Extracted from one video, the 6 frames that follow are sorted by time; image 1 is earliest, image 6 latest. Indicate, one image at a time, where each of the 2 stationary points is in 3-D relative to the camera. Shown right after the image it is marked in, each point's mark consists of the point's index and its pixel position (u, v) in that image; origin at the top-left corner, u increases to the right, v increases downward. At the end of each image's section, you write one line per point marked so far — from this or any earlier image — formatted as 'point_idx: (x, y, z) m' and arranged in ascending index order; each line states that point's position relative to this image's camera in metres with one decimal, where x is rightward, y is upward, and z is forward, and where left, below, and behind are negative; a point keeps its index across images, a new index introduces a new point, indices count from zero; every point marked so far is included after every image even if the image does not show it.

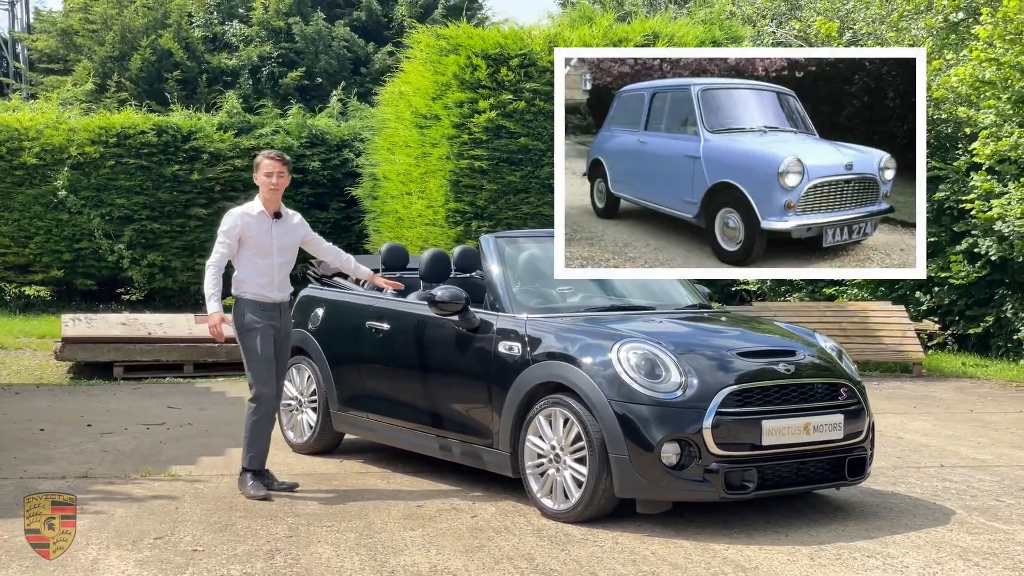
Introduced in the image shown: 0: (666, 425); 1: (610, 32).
0: (+0.5, -0.5, +4.9) m
1: (+0.8, +2.2, +11.5) m
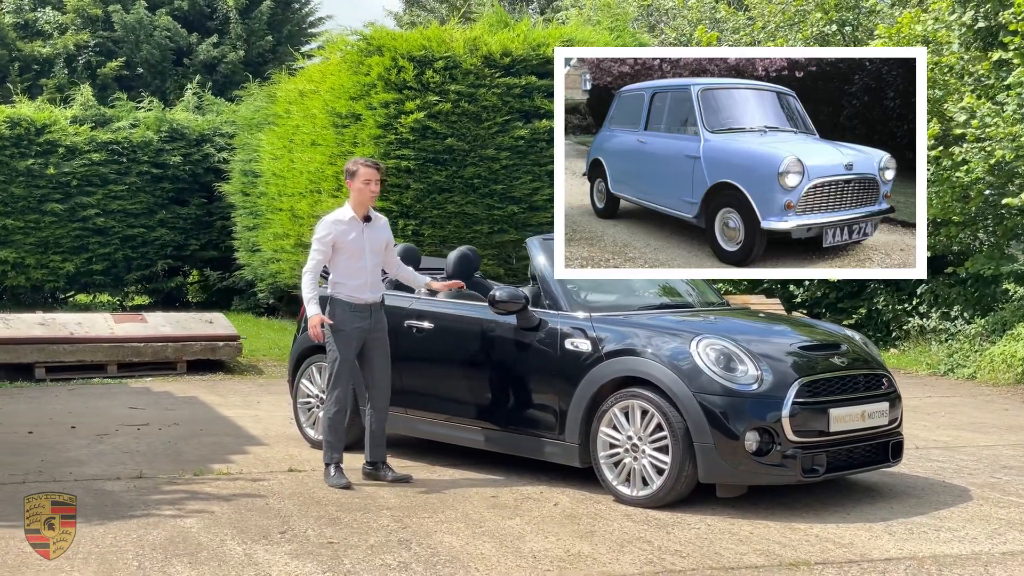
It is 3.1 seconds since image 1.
0: (+0.9, -0.5, +5.3) m
1: (+0.1, +2.2, +11.9) m
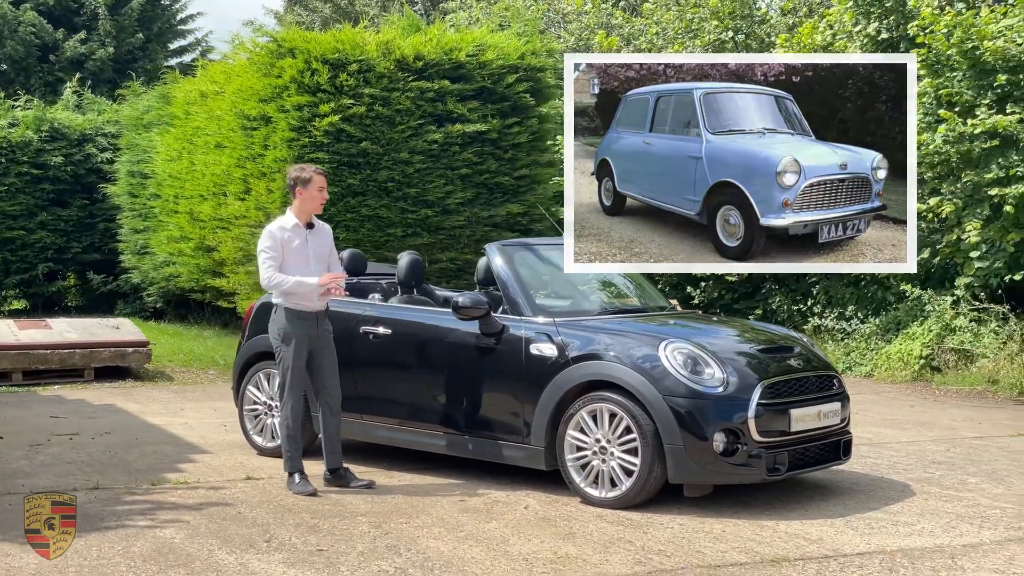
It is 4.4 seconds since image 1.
0: (+0.8, -0.5, +5.5) m
1: (-0.6, +2.2, +11.9) m
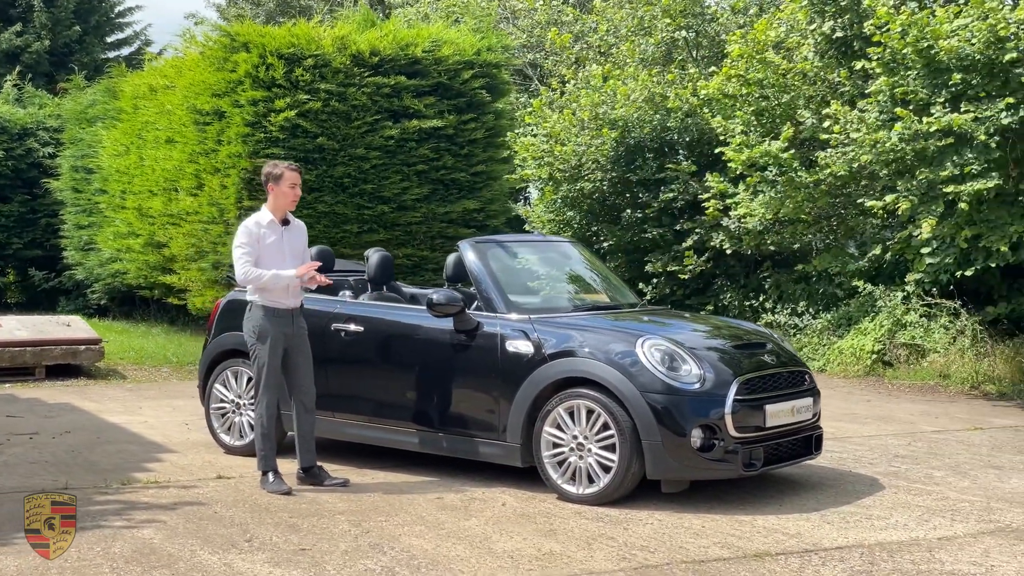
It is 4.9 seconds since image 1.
0: (+0.7, -0.5, +5.5) m
1: (-1.0, +2.2, +11.9) m
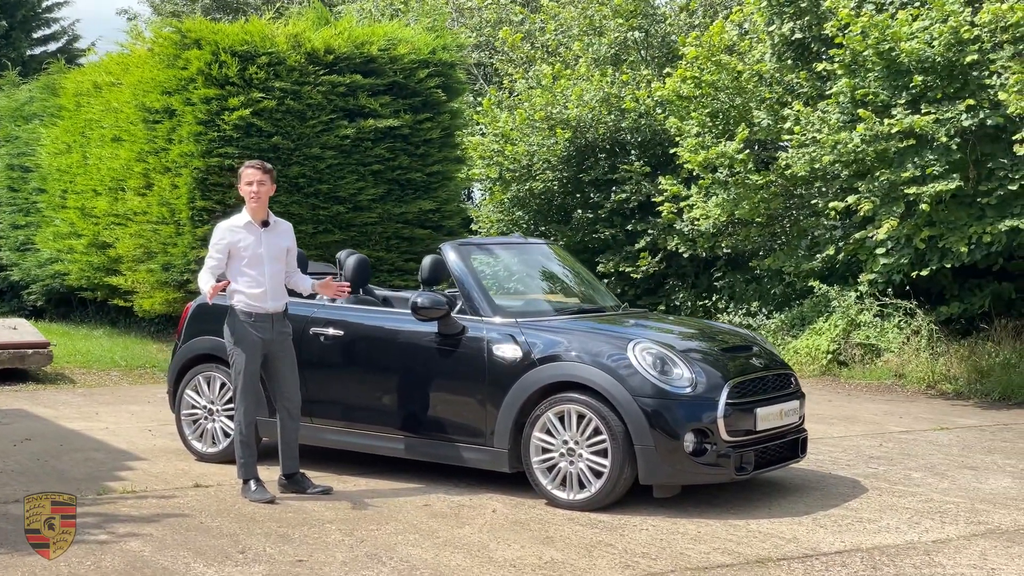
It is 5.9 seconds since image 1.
0: (+0.7, -0.5, +5.5) m
1: (-1.4, +2.2, +11.7) m
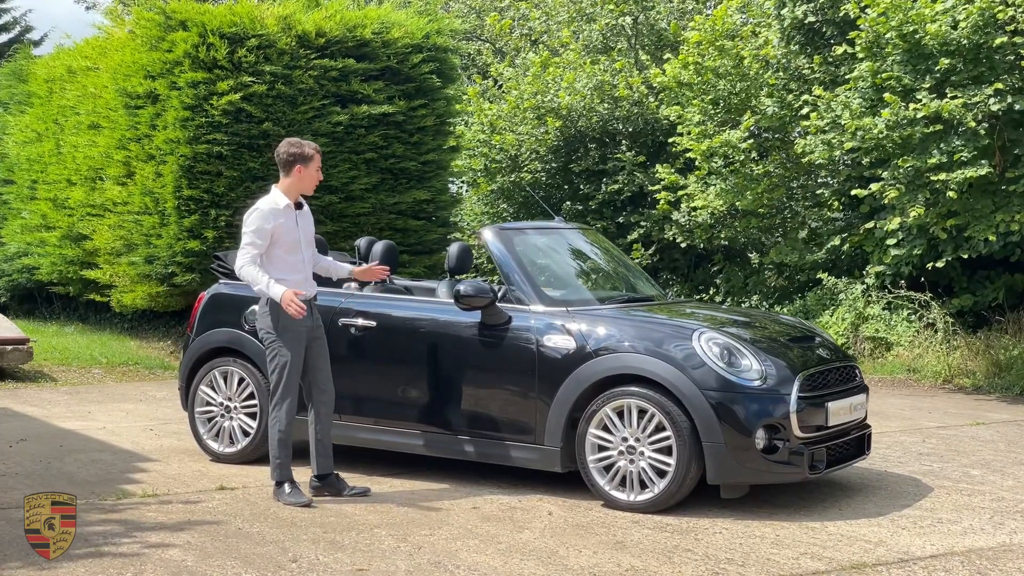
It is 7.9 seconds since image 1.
0: (+0.9, -0.5, +5.1) m
1: (-1.4, +2.3, +11.3) m
